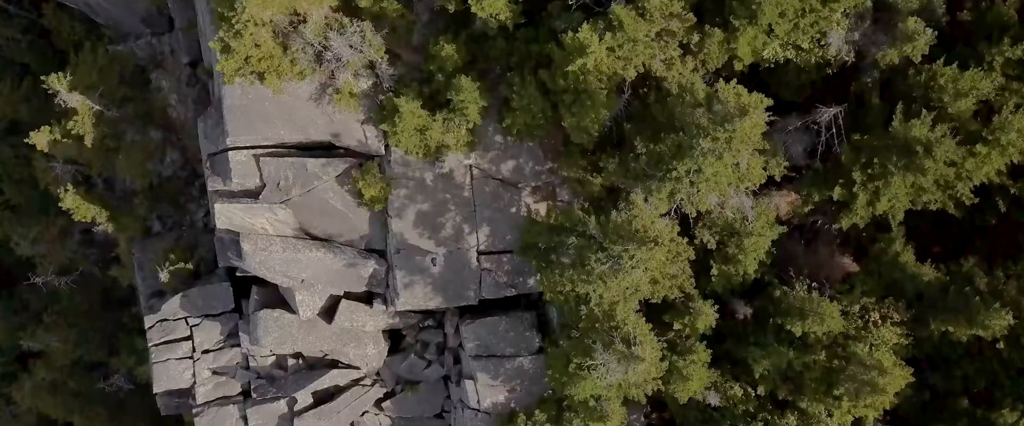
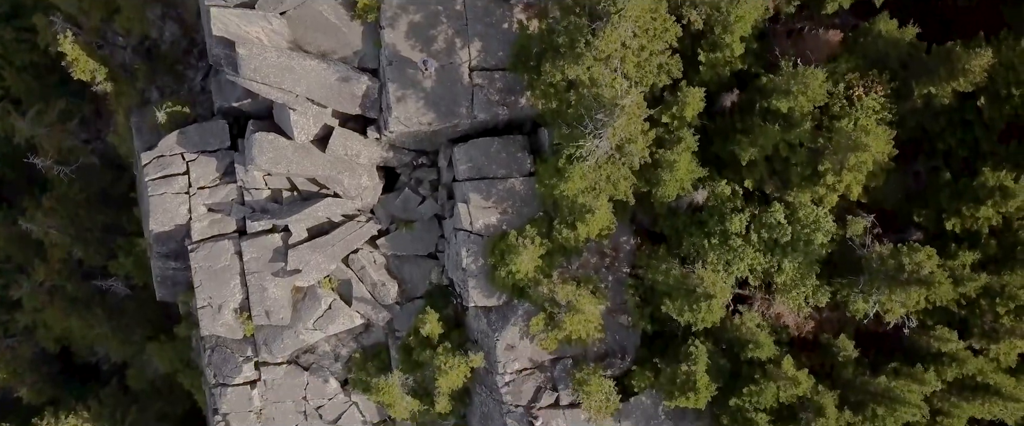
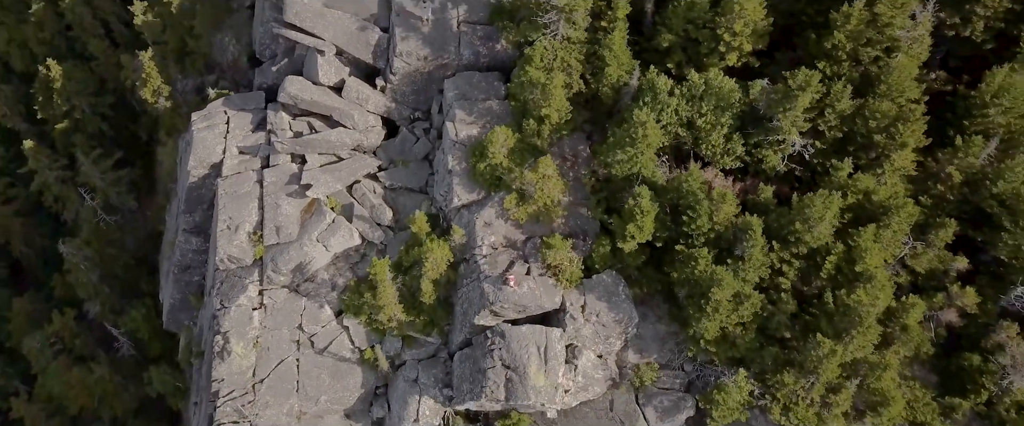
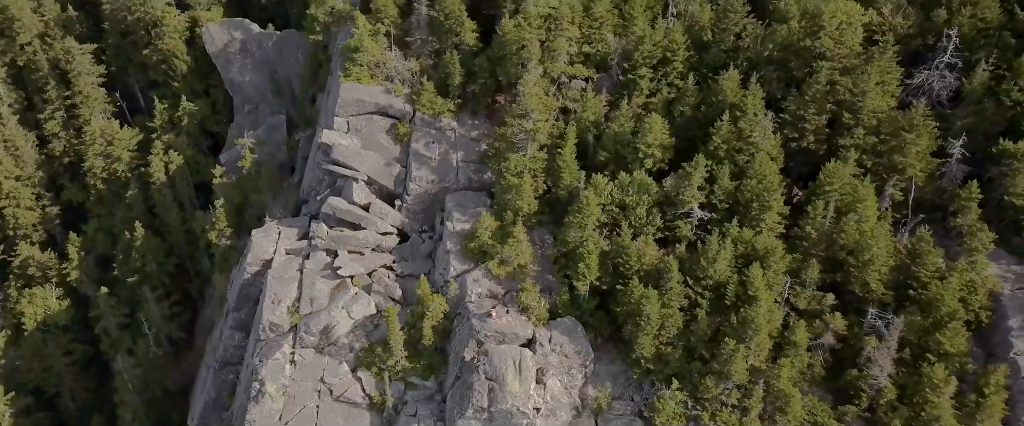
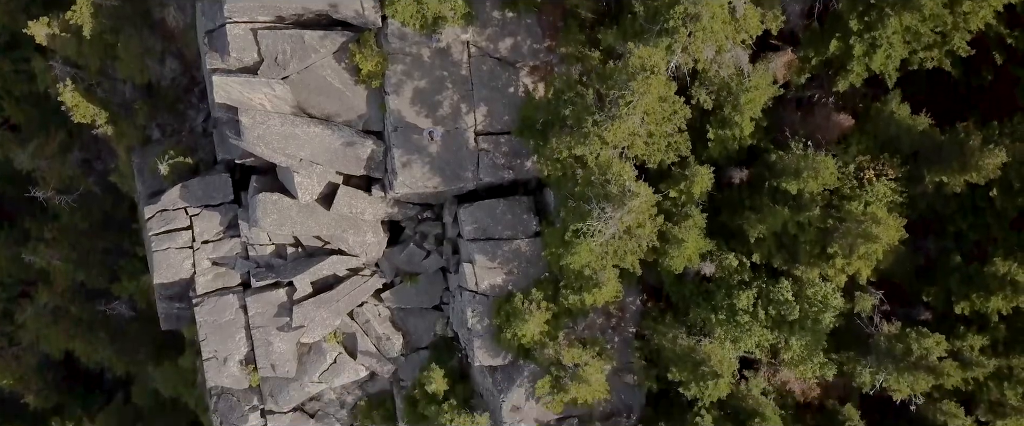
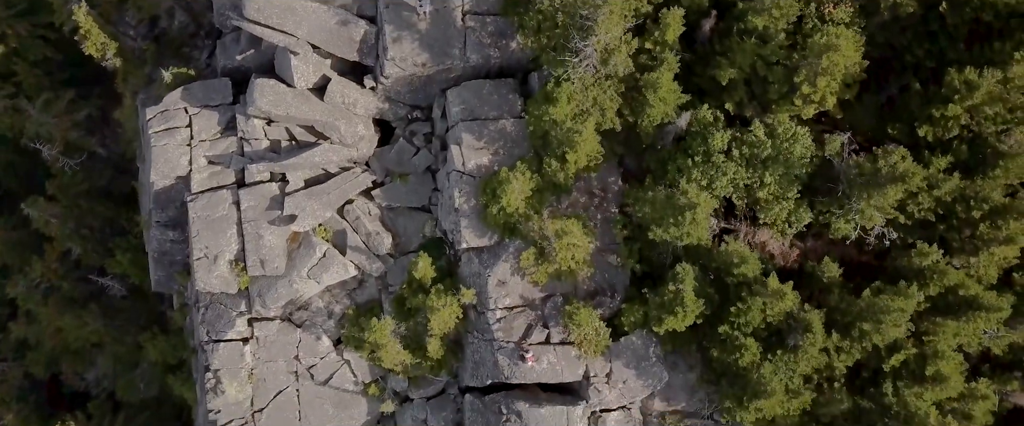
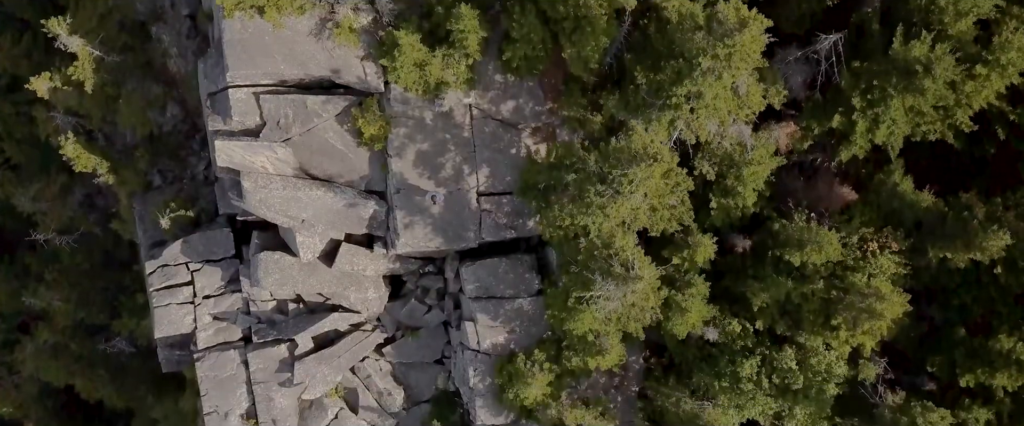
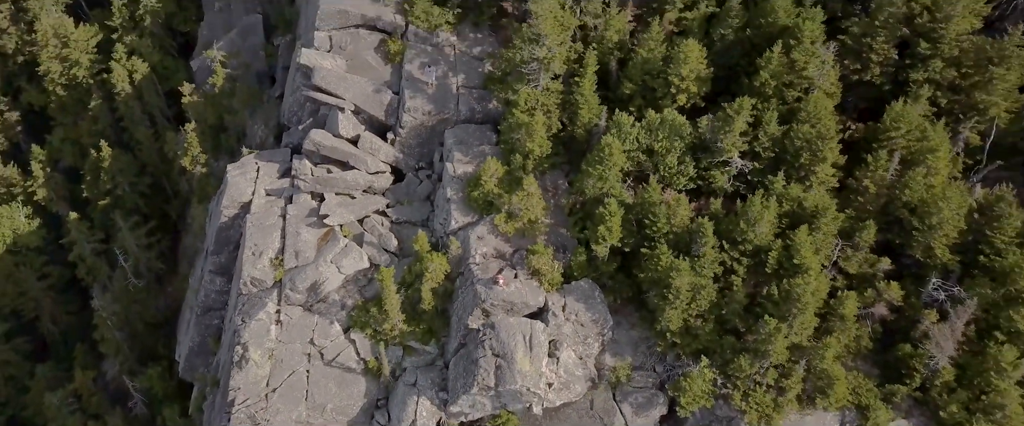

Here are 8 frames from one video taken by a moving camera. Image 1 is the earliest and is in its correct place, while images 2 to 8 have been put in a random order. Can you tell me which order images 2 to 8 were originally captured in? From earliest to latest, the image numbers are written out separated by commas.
7, 5, 2, 6, 3, 8, 4
